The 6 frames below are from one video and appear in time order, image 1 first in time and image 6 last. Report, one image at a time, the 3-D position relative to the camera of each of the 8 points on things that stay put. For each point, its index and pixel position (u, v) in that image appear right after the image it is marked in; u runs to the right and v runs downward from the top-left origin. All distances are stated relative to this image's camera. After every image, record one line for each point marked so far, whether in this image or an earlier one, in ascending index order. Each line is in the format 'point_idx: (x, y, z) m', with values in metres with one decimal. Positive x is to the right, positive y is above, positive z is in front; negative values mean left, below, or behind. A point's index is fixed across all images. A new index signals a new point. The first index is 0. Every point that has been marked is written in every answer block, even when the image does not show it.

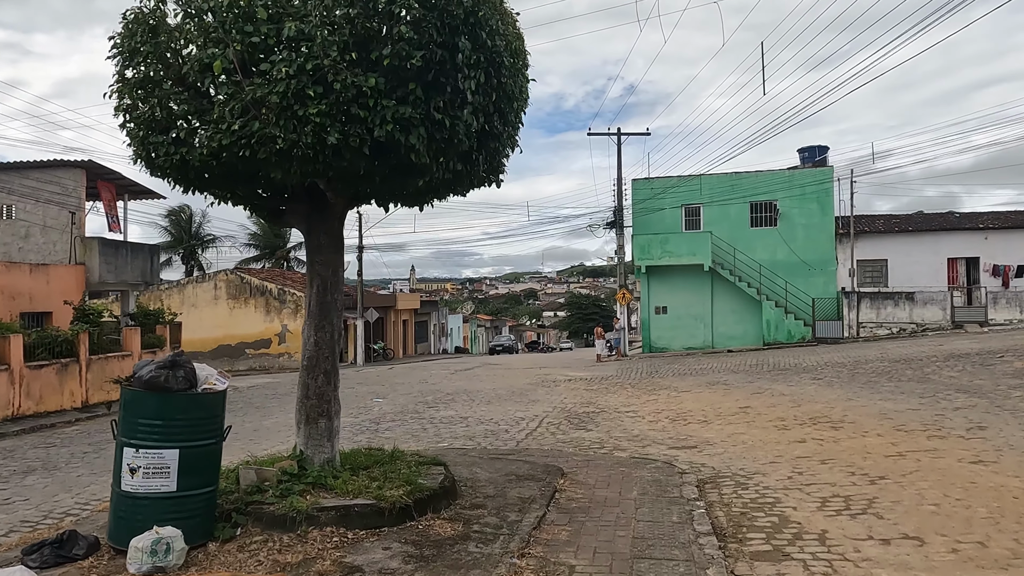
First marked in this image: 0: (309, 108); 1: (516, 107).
0: (-1.1, +1.0, +4.3) m
1: (0.0, +1.3, +5.4) m
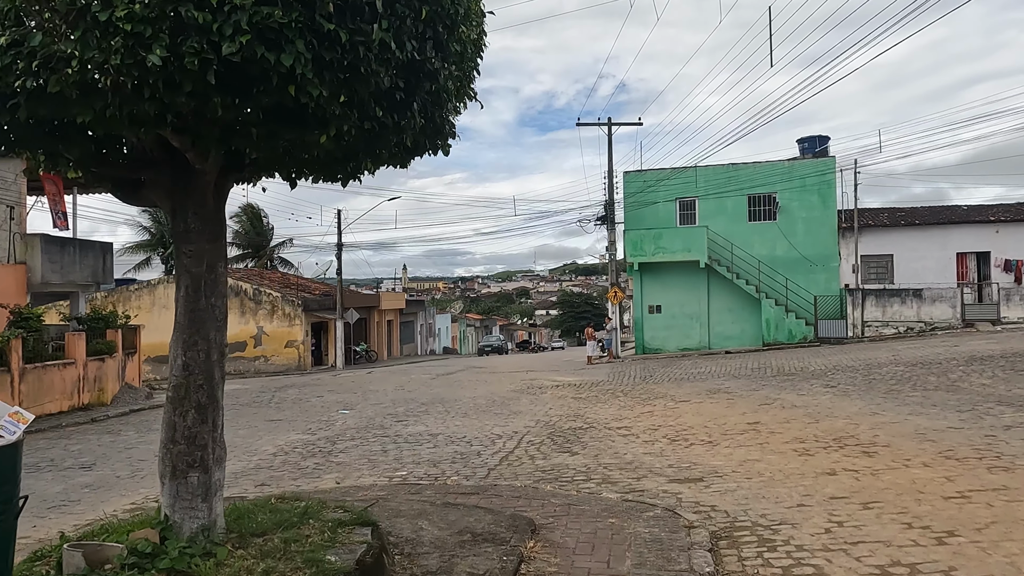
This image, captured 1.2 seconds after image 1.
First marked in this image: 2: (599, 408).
0: (-1.4, +1.0, +2.8) m
1: (-0.3, +1.3, +3.9) m
2: (+1.5, -2.1, +13.1) m
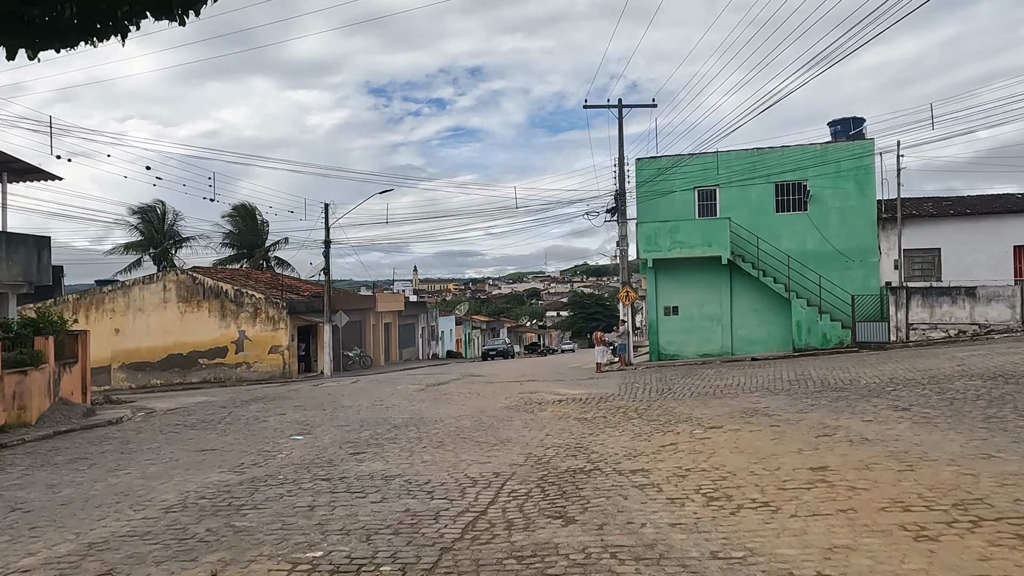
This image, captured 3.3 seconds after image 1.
0: (-1.8, +1.0, +0.1) m
1: (-0.6, +1.3, +1.2) m
2: (+1.3, -2.0, +10.4) m
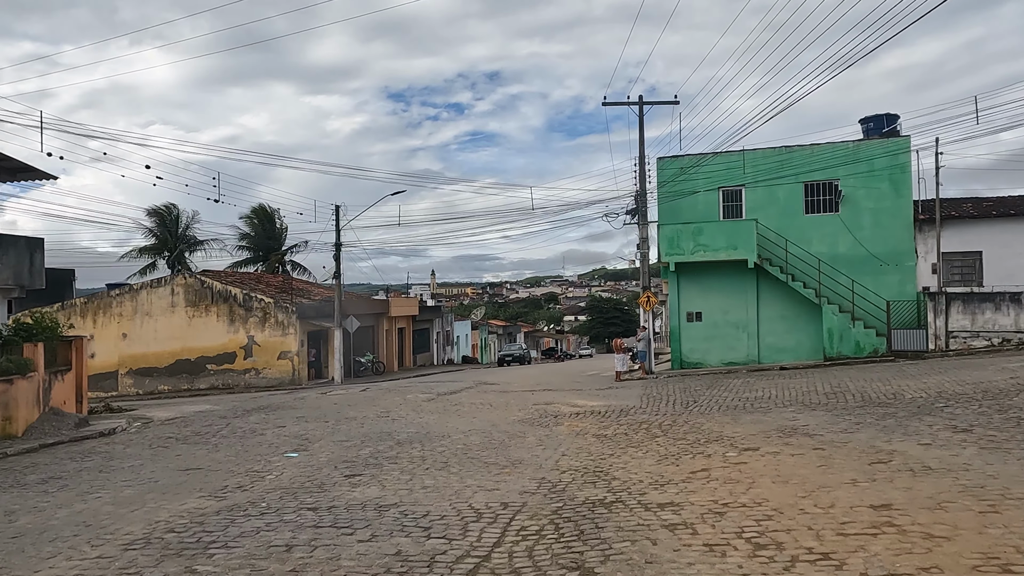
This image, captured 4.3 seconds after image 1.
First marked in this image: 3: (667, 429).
0: (-1.9, +1.0, -0.9) m
1: (-0.7, +1.3, +0.2) m
2: (+1.4, -2.1, +9.3) m
3: (+2.3, -2.1, +11.6) m
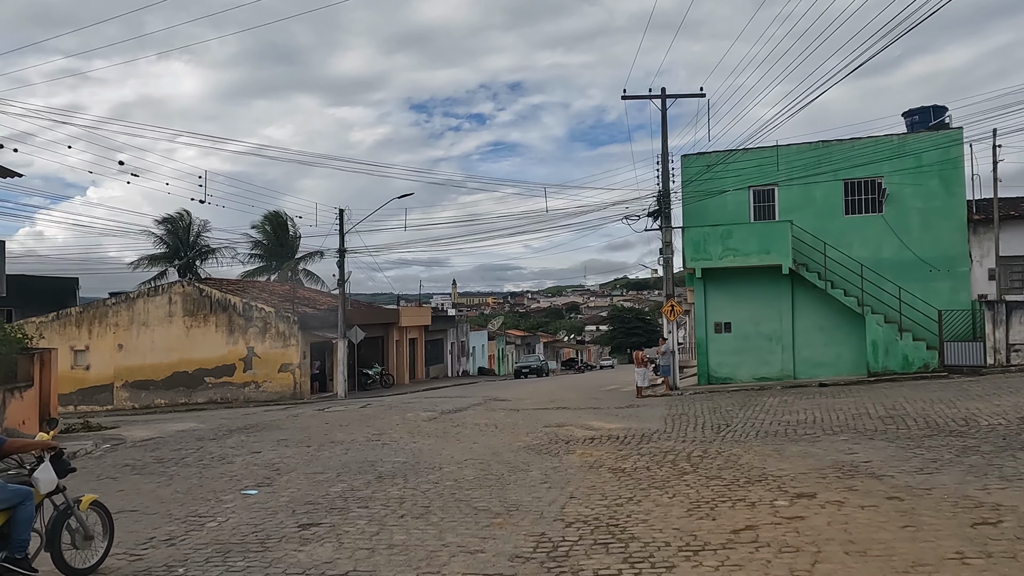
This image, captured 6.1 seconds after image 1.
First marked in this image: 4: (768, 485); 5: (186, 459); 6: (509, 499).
0: (-2.2, +1.1, -2.6) m
1: (-1.0, +1.4, -1.5) m
2: (+1.4, -2.1, +7.5) m
3: (+2.3, -2.2, +9.7) m
4: (+2.7, -2.0, +8.0) m
5: (-5.3, -2.8, +12.7) m
6: (0.0, -2.3, +8.5) m
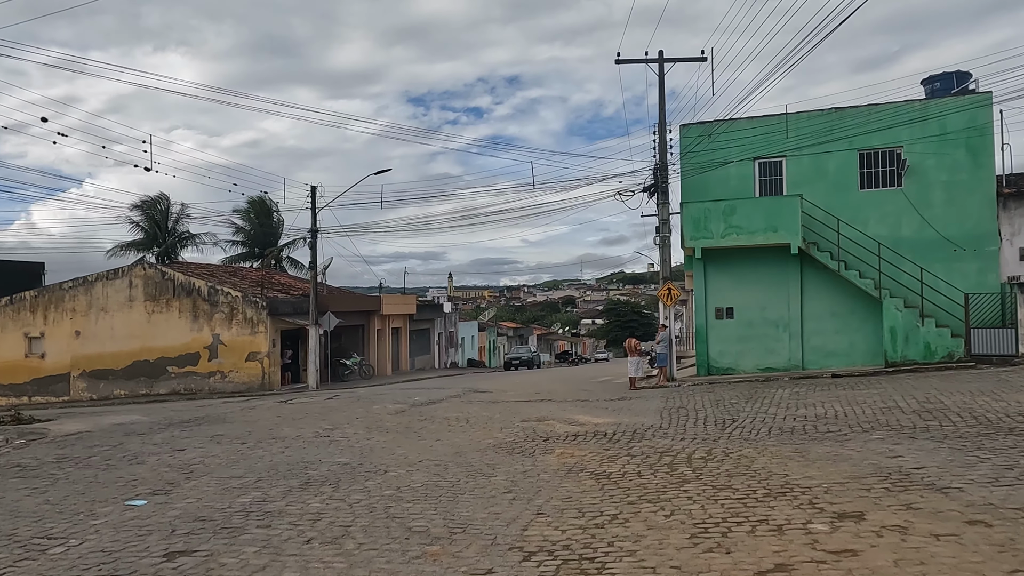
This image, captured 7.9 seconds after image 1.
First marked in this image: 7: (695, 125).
0: (-2.6, +1.4, -4.6) m
1: (-1.4, +1.7, -3.5) m
2: (+0.9, -1.7, +5.5) m
3: (+1.9, -1.8, +7.8) m
4: (+2.2, -1.7, +6.1) m
5: (-5.8, -2.4, +10.7) m
6: (-0.5, -1.9, +6.5) m
7: (+4.7, +4.2, +19.7) m
